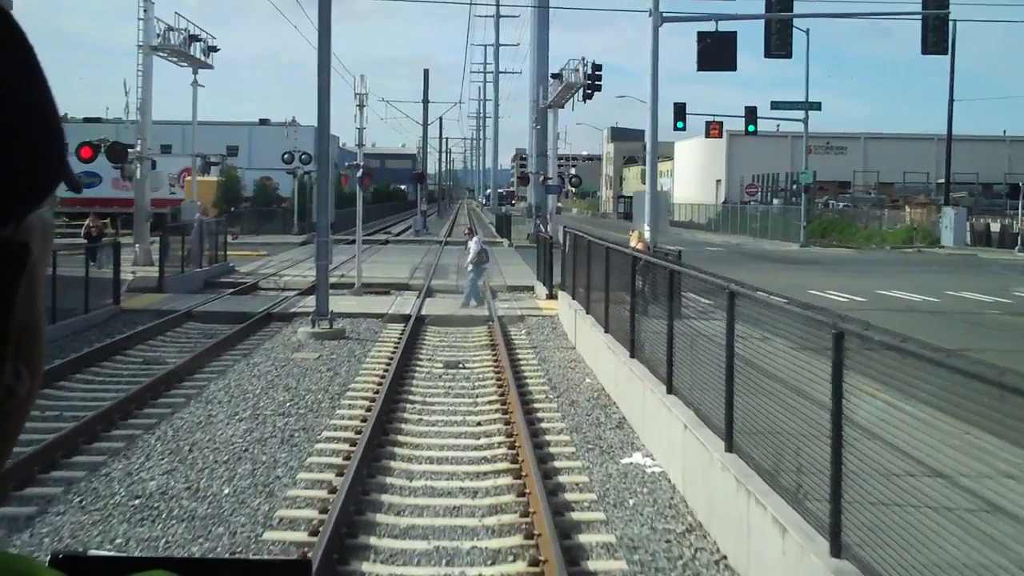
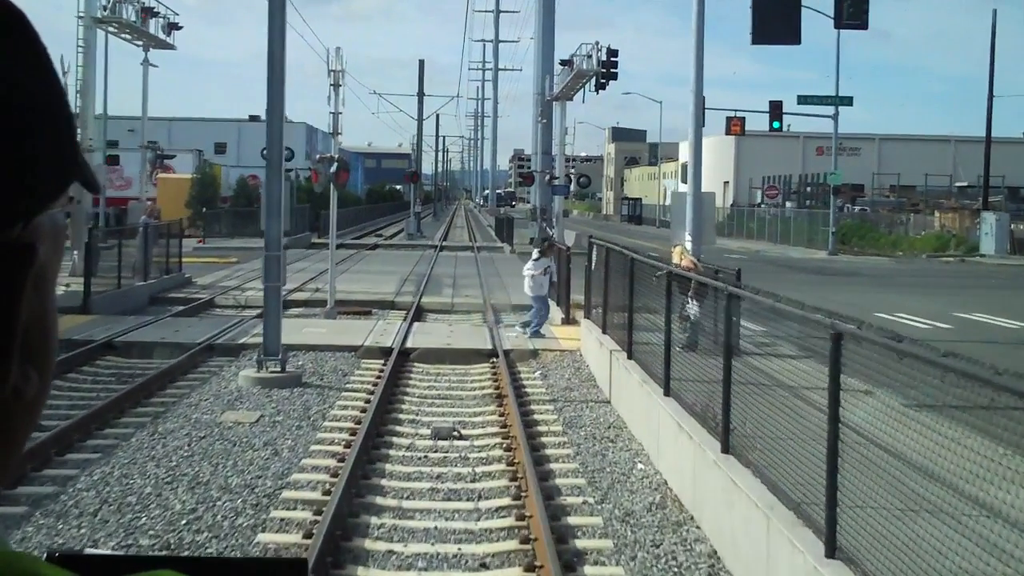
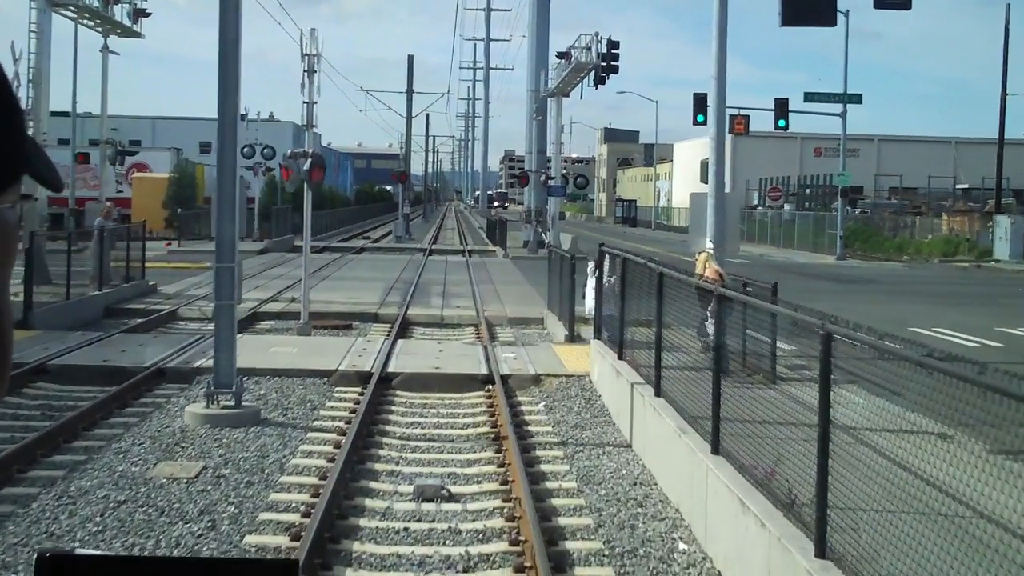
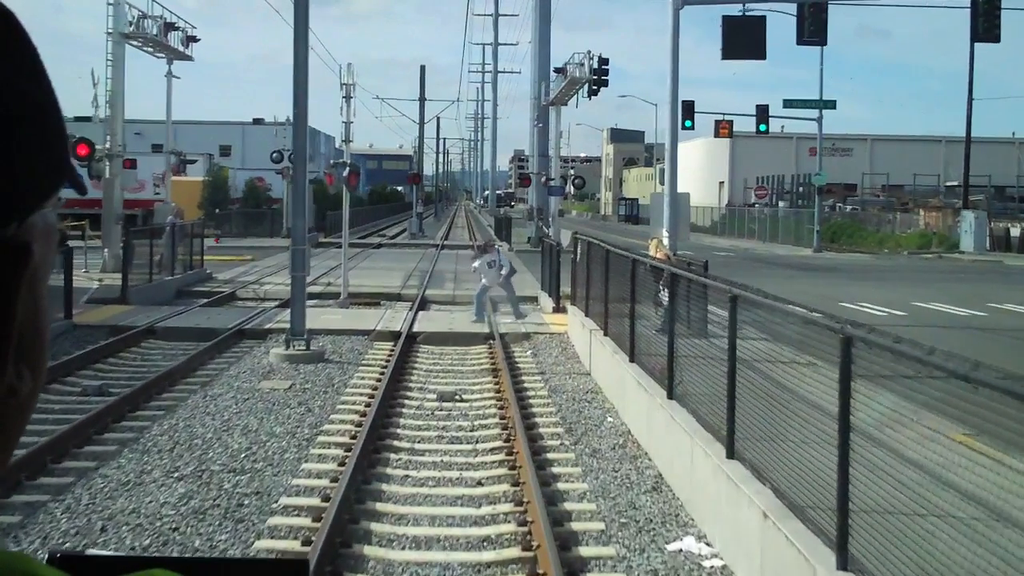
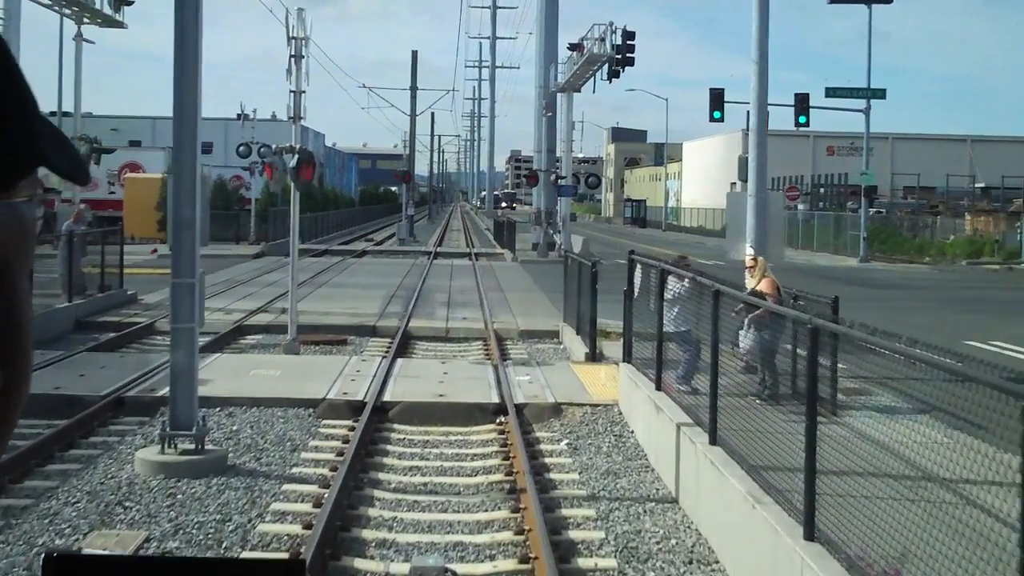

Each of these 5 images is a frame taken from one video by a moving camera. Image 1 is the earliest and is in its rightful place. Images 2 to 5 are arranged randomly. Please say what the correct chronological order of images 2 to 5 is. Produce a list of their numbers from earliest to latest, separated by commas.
4, 2, 3, 5
